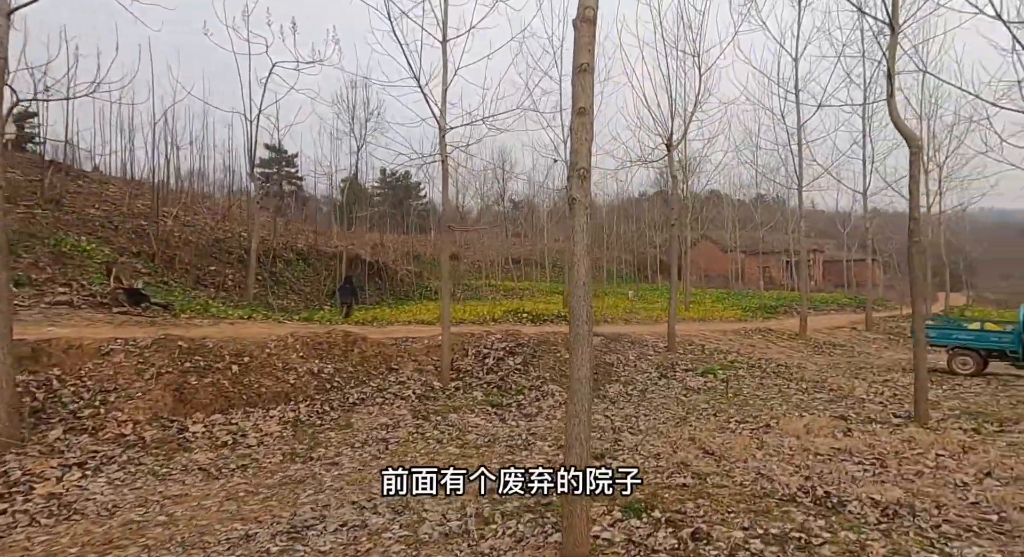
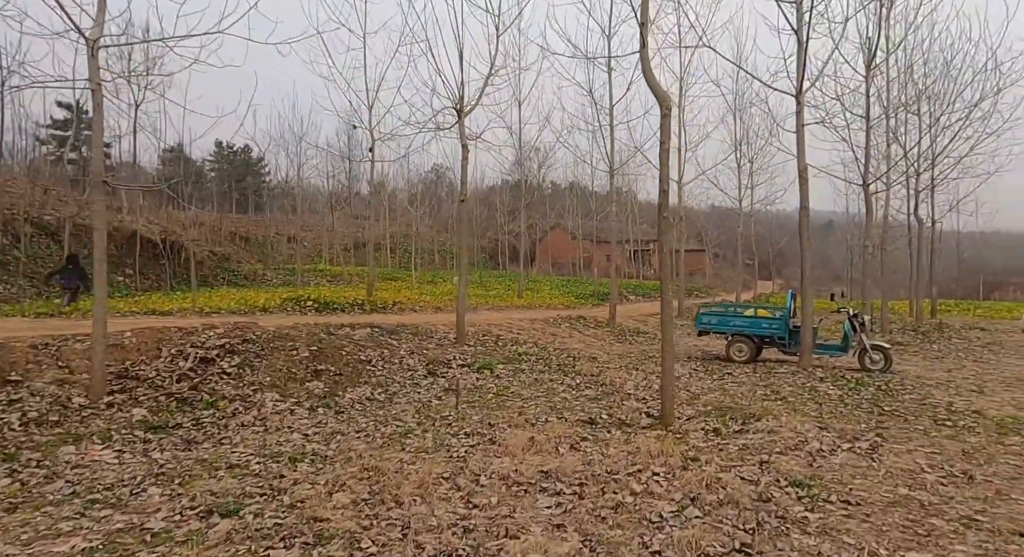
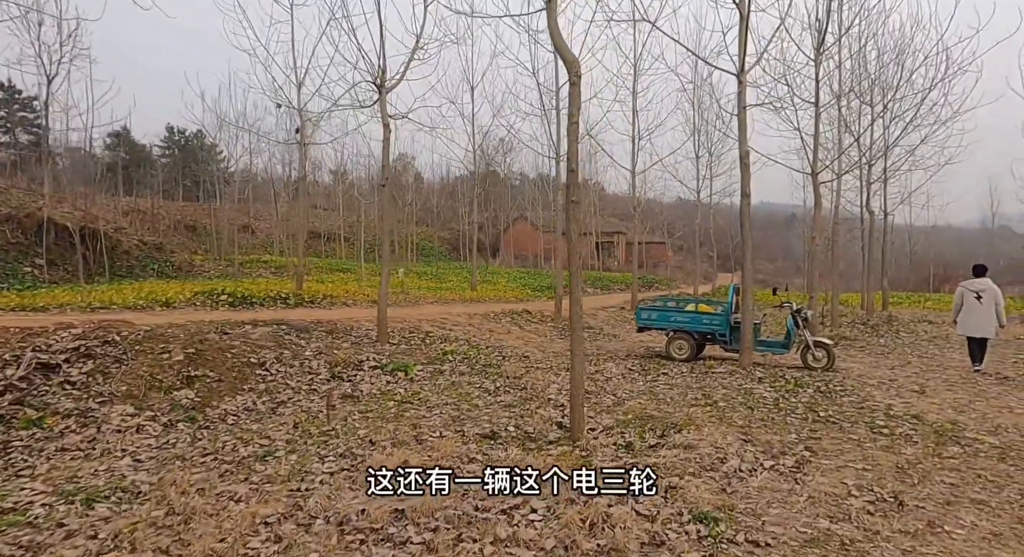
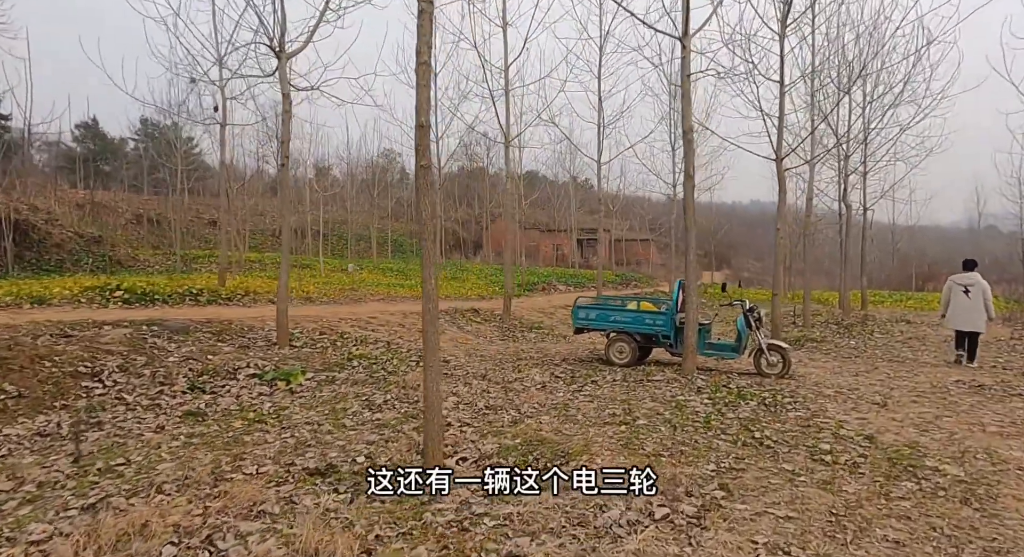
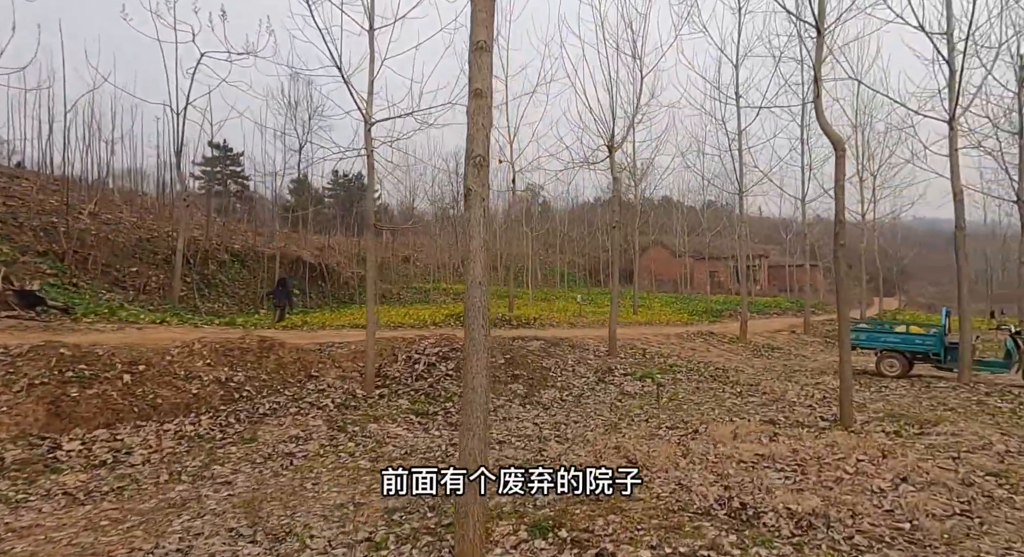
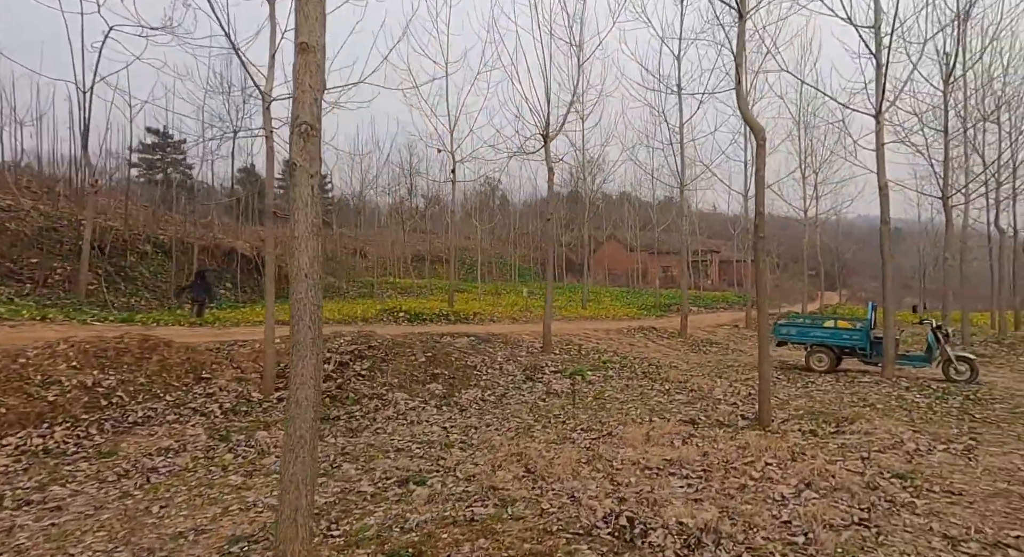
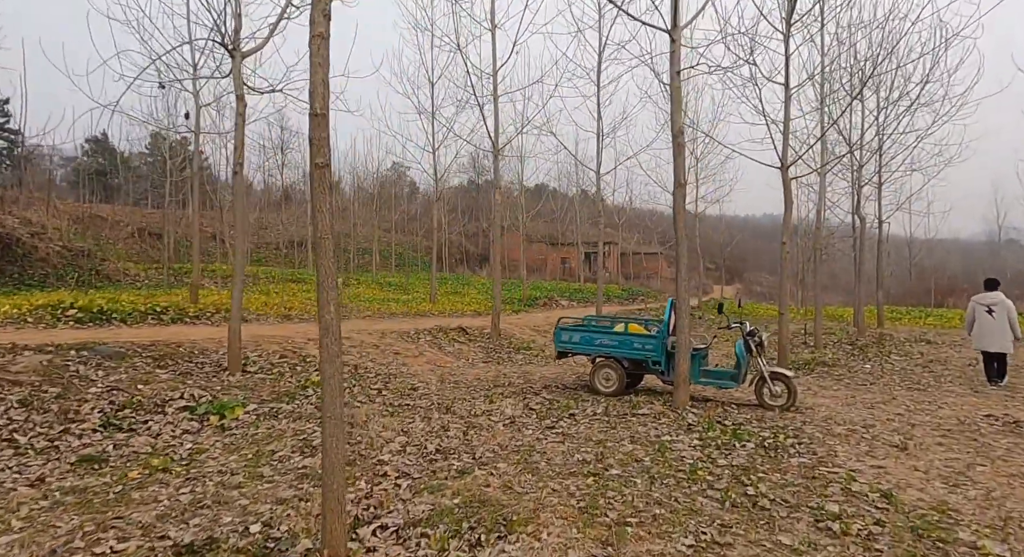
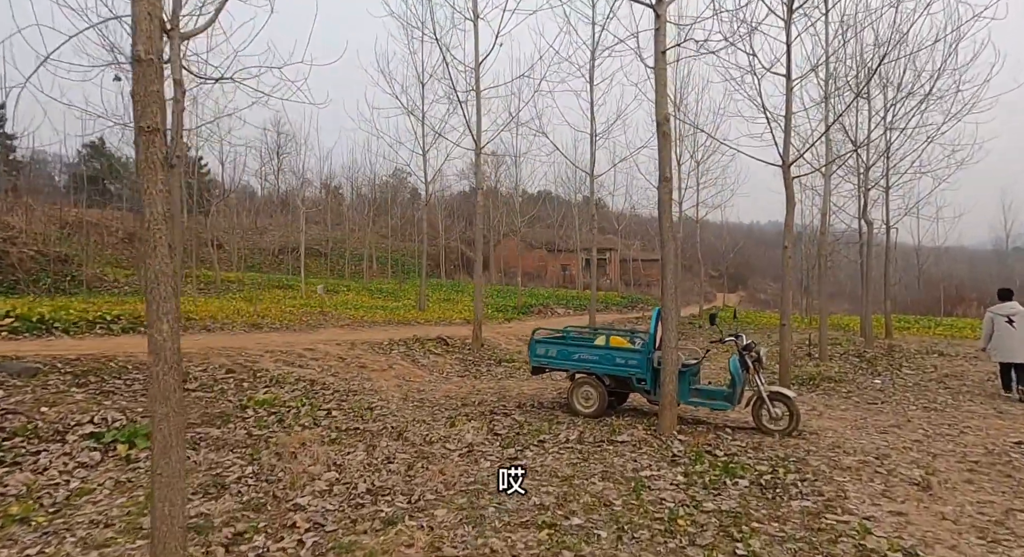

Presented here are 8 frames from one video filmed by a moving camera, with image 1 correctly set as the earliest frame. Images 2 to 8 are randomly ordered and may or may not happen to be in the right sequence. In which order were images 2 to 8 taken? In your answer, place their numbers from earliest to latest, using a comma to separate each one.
5, 6, 2, 3, 4, 7, 8
